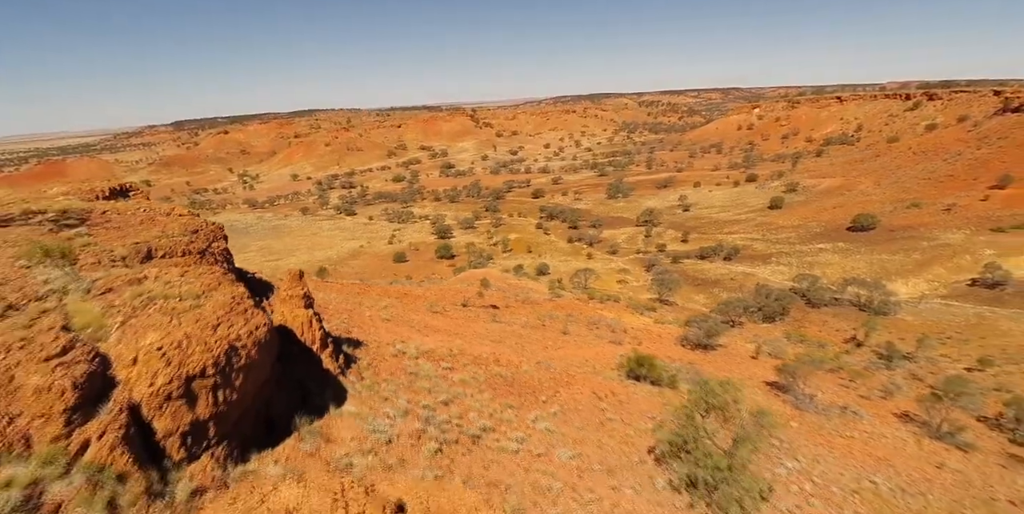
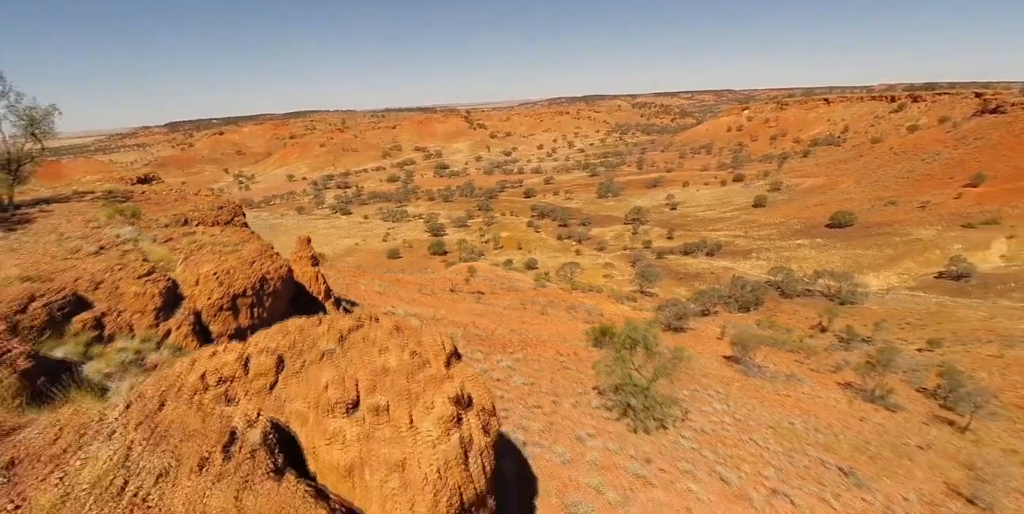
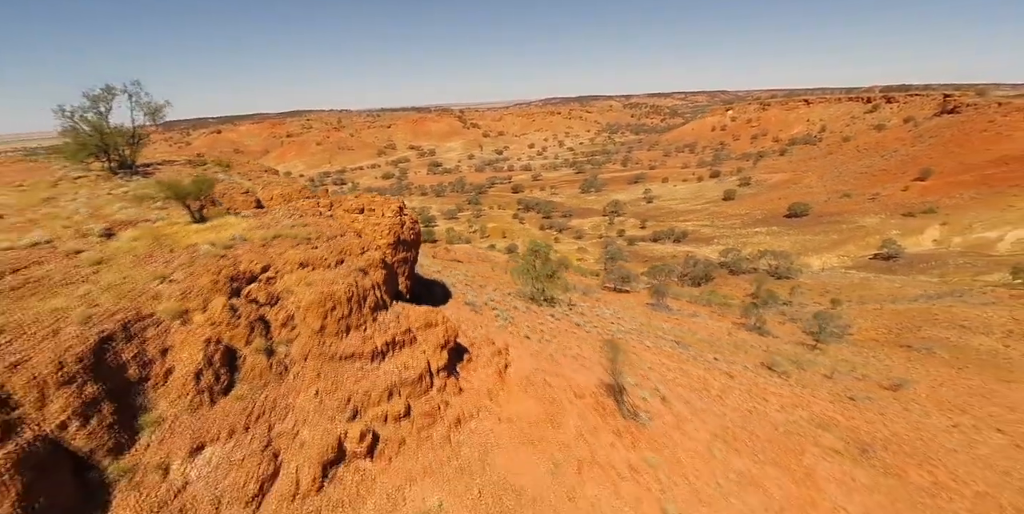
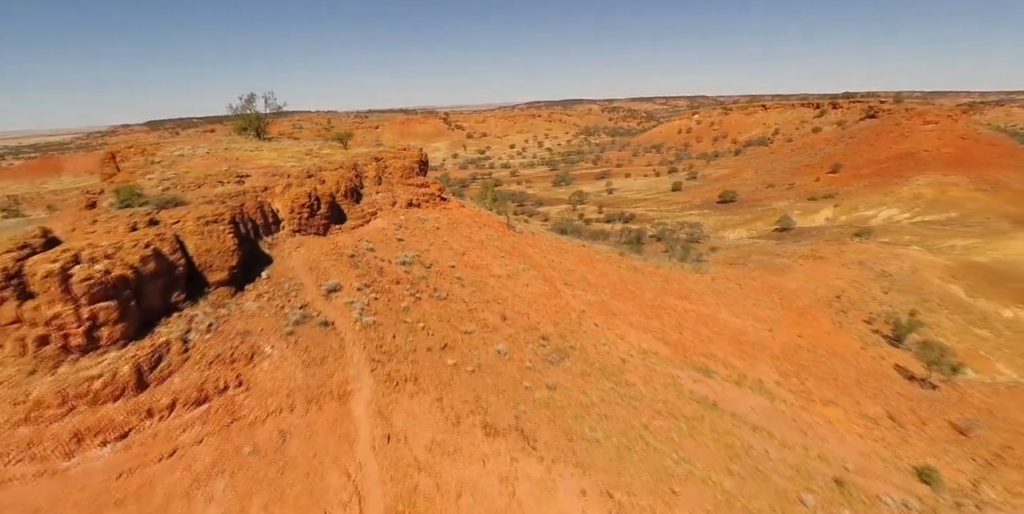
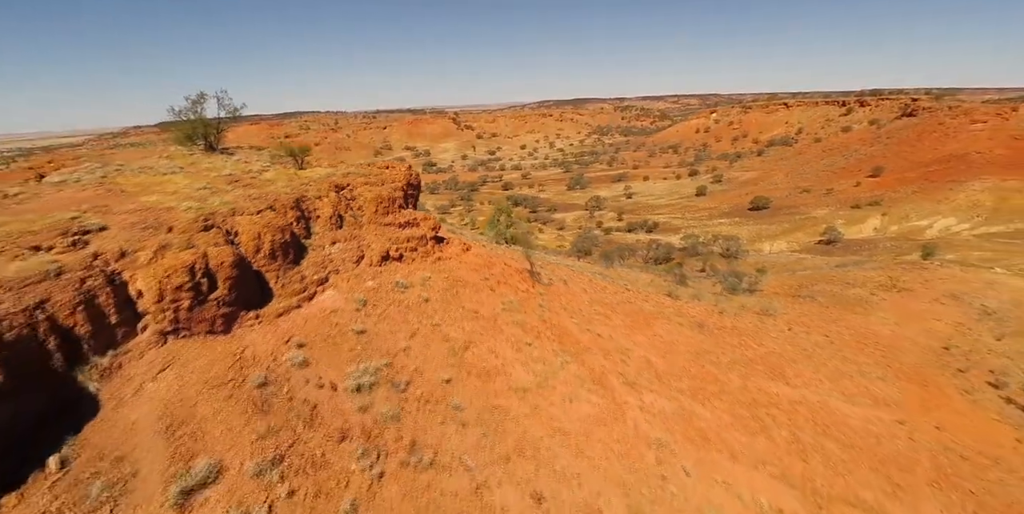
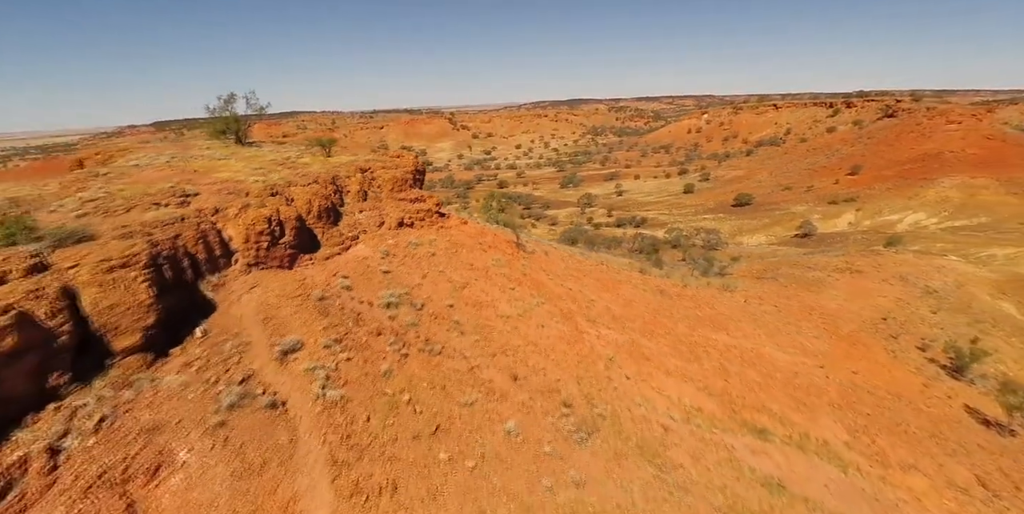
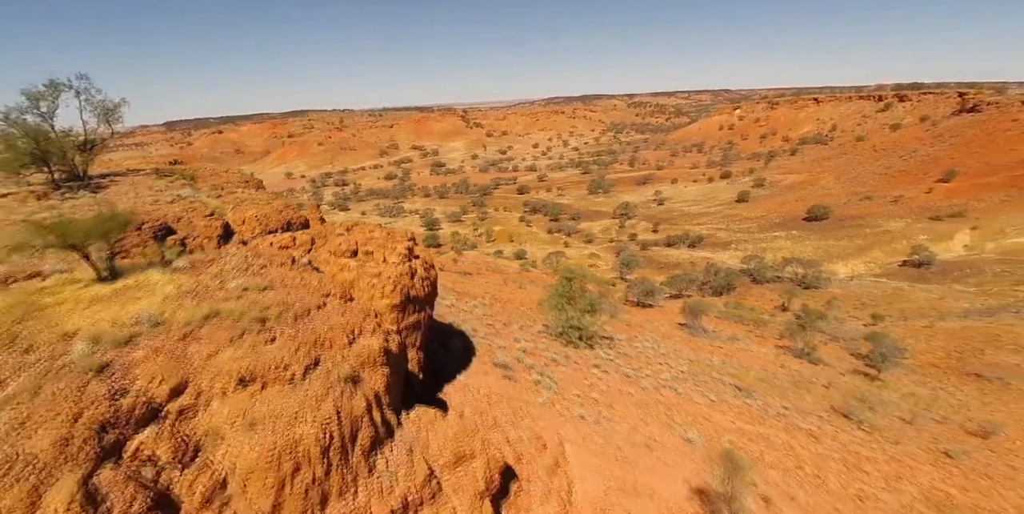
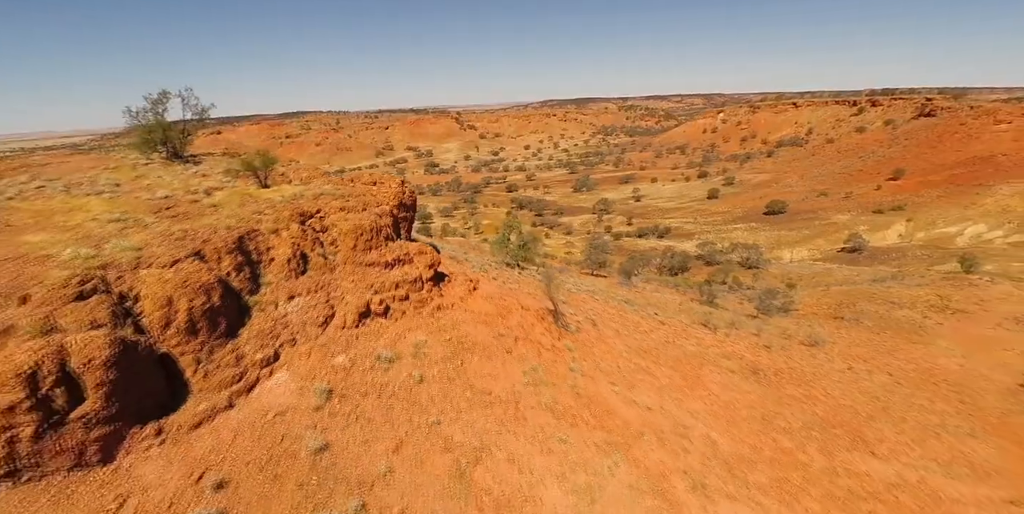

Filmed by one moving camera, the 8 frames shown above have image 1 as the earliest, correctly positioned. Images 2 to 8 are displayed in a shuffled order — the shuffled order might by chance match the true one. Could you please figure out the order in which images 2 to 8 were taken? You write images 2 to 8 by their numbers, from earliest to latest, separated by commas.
2, 7, 3, 8, 5, 6, 4
